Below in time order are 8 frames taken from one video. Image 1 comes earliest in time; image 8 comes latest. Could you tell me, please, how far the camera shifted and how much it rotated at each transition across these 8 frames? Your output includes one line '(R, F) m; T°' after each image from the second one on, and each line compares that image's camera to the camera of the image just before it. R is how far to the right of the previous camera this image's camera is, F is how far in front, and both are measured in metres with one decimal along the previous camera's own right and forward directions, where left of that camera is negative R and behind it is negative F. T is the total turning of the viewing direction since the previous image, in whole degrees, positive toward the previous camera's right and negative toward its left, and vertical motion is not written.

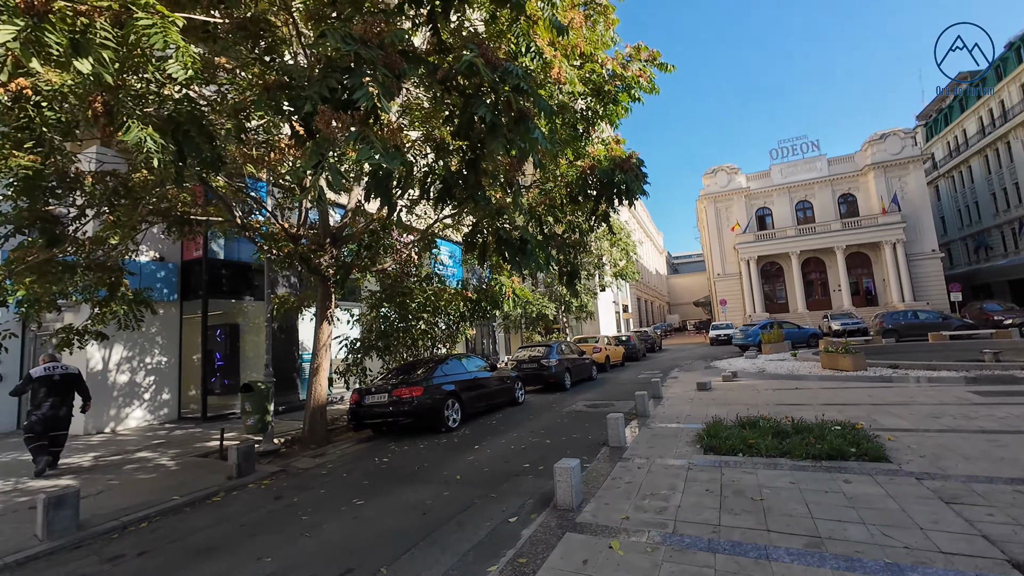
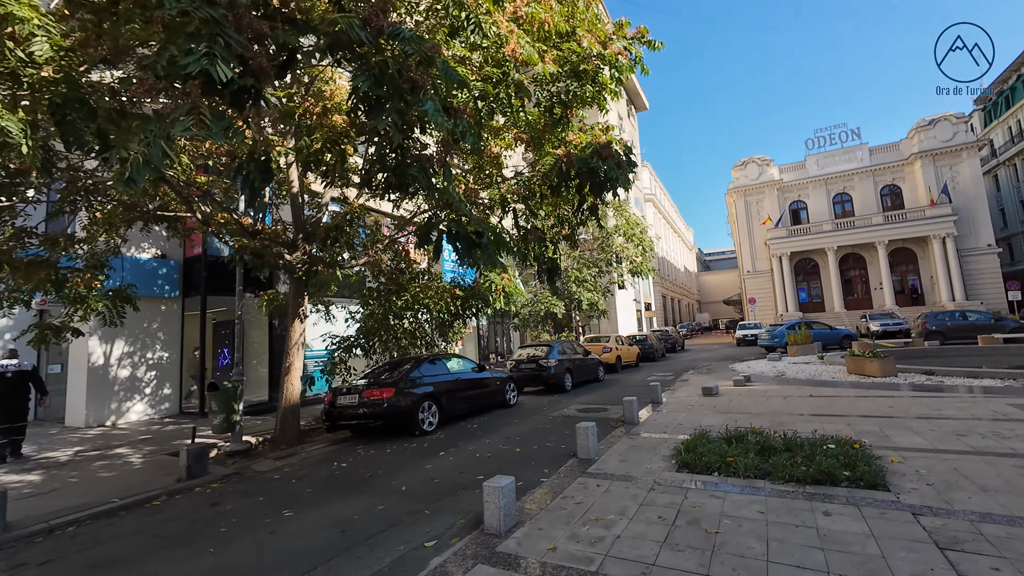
(+0.9, +0.5) m; -4°
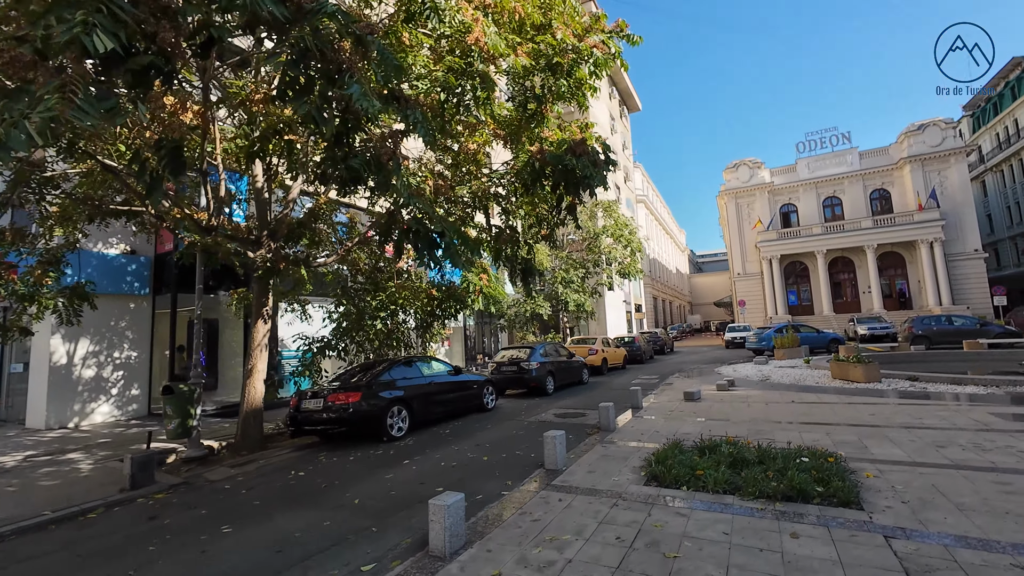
(+0.4, +0.3) m; +1°
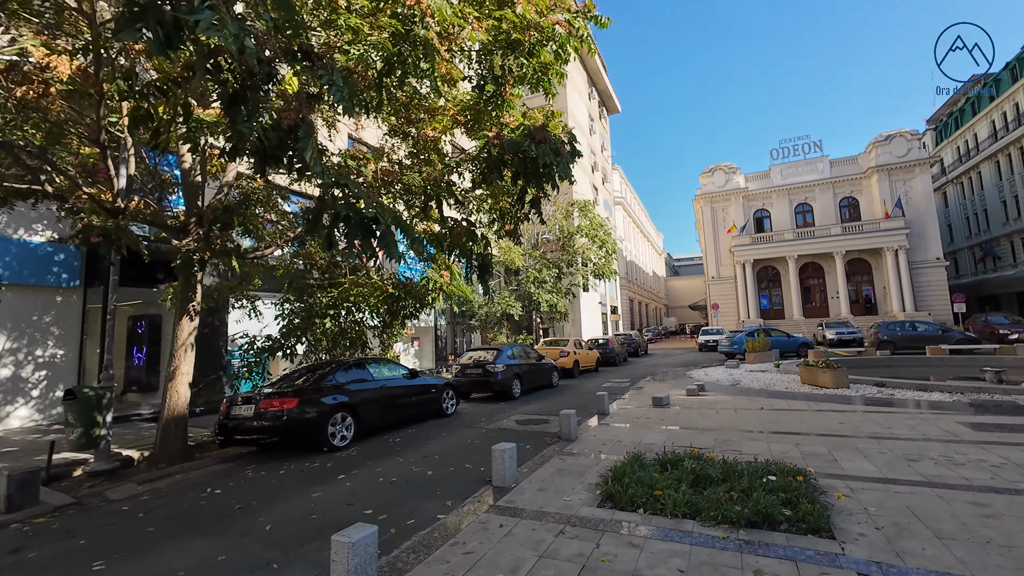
(+0.4, +0.5) m; +3°
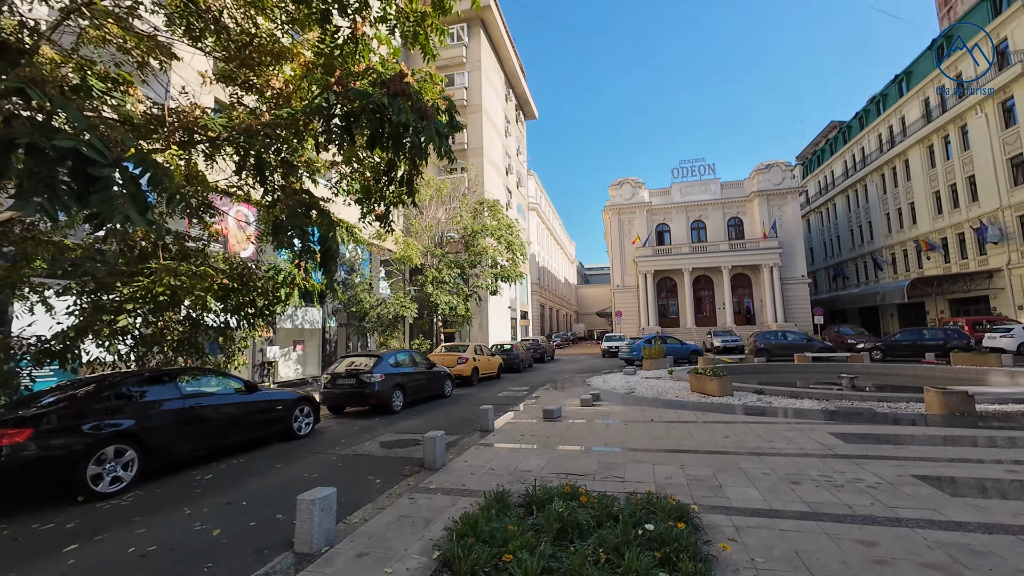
(+0.8, +1.1) m; +11°
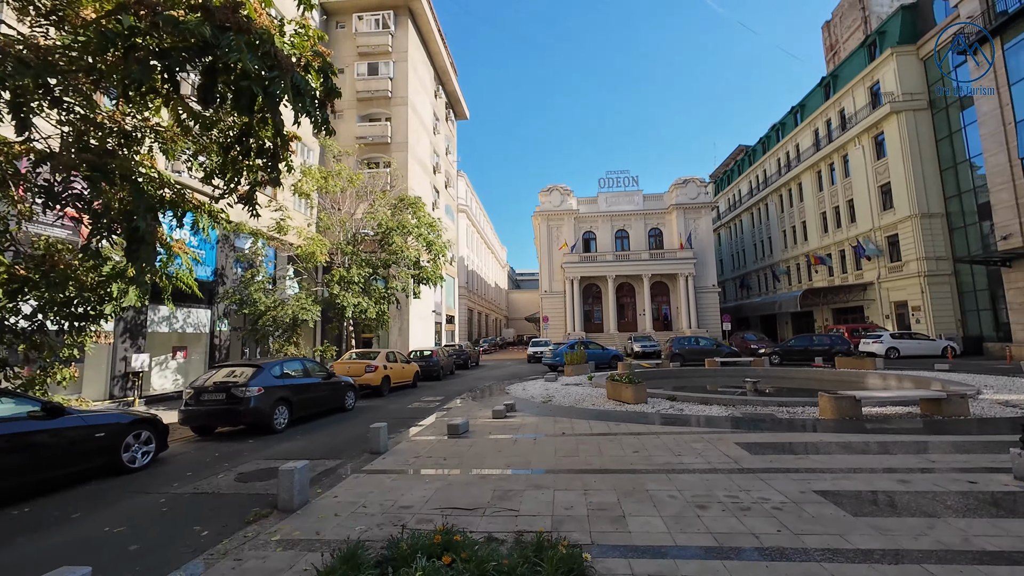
(+0.6, +0.8) m; +9°
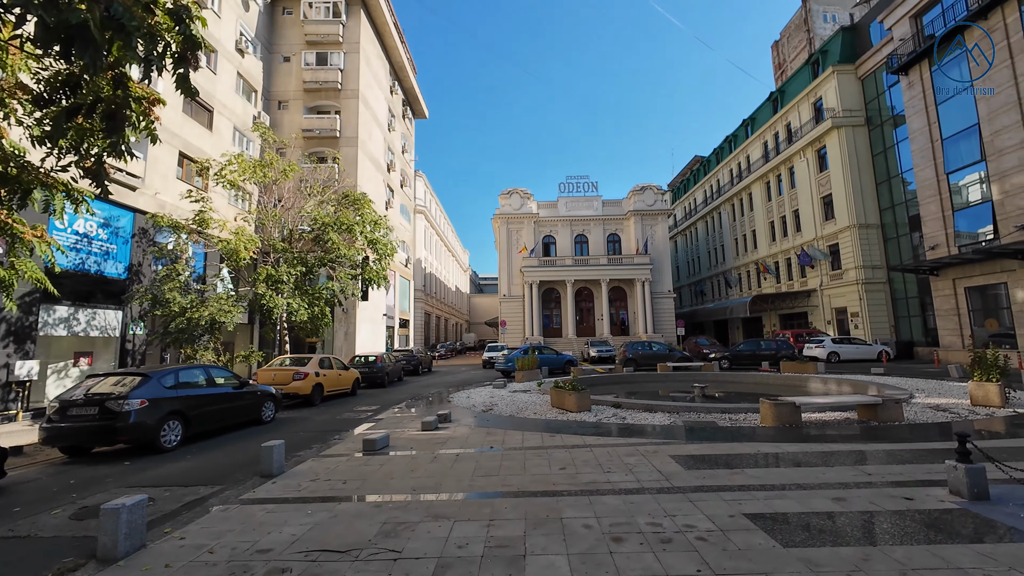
(+0.7, +0.7) m; +5°
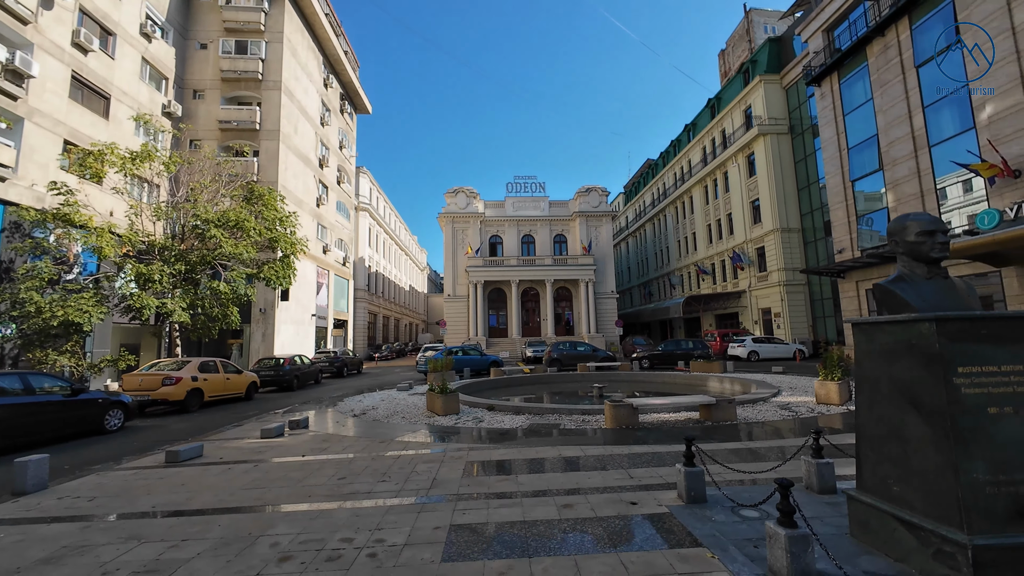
(+2.5, +0.1) m; +4°
